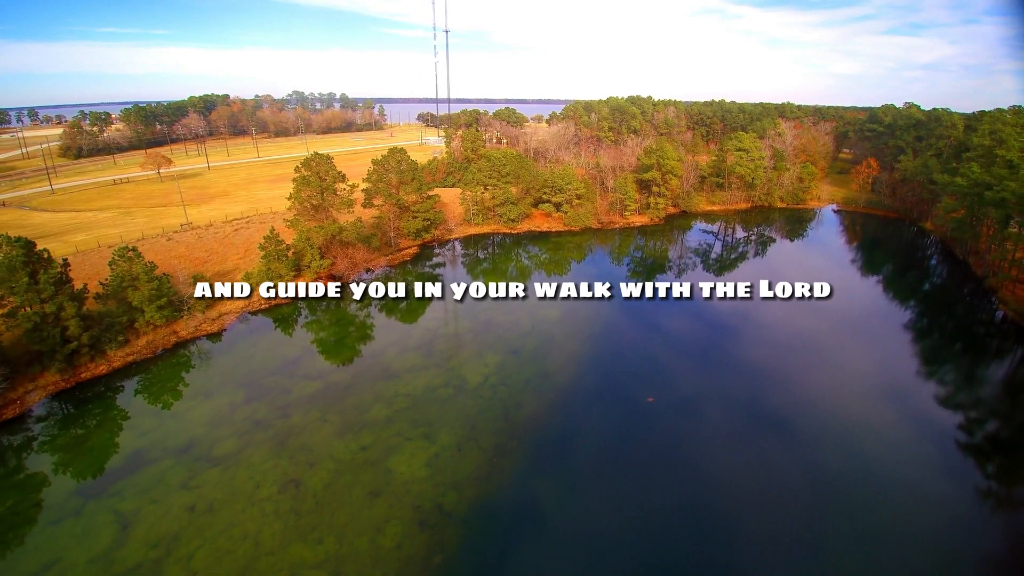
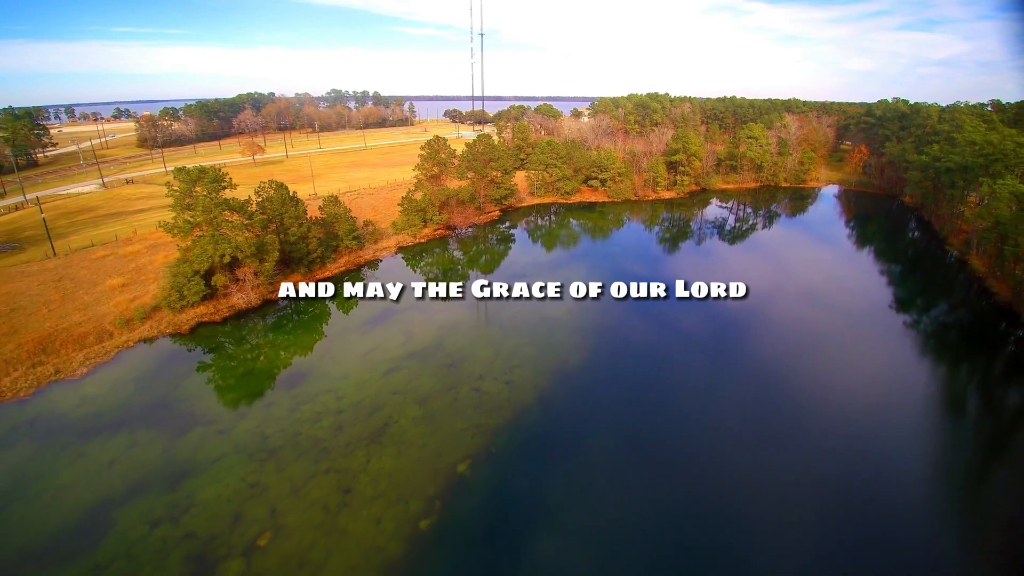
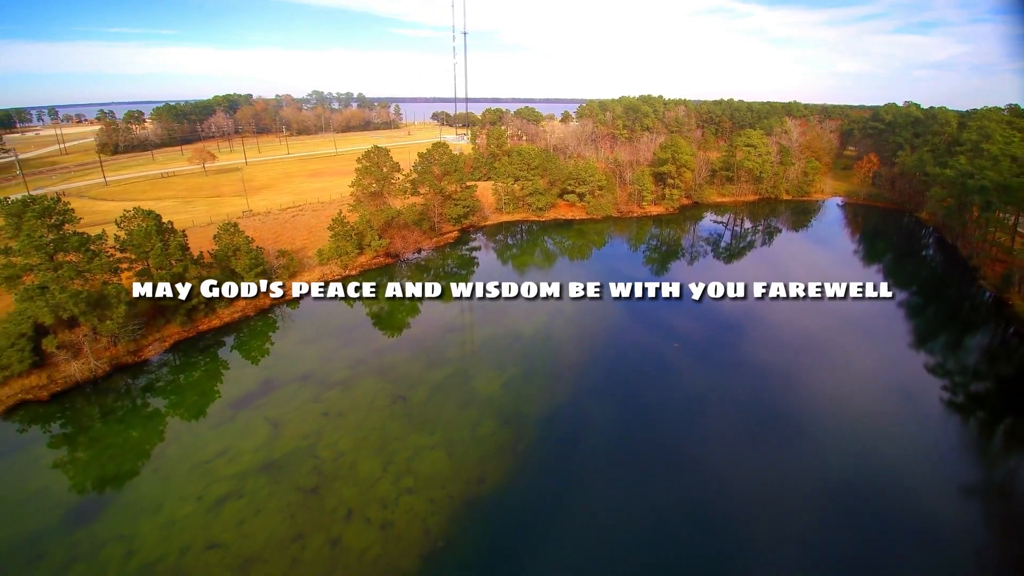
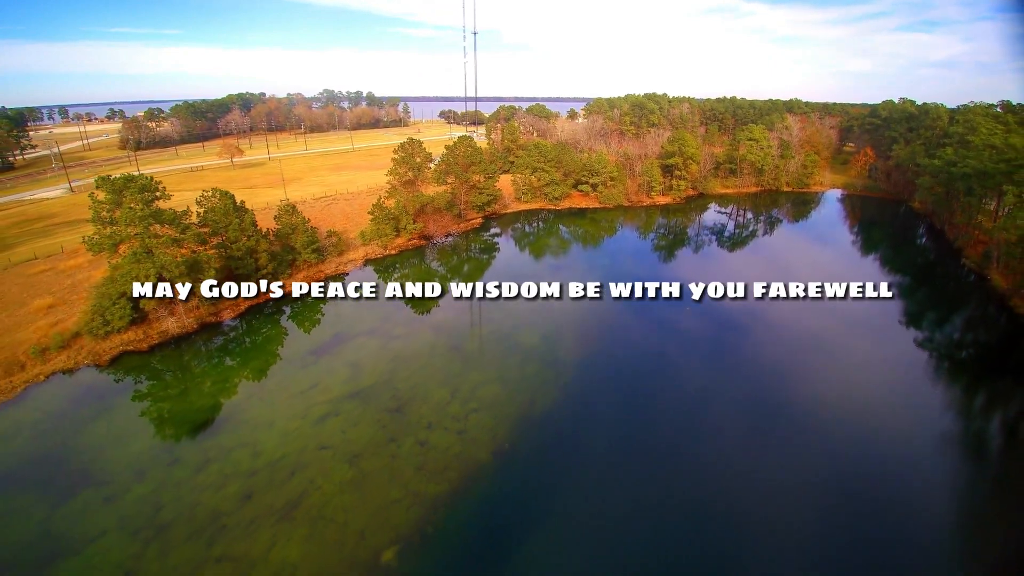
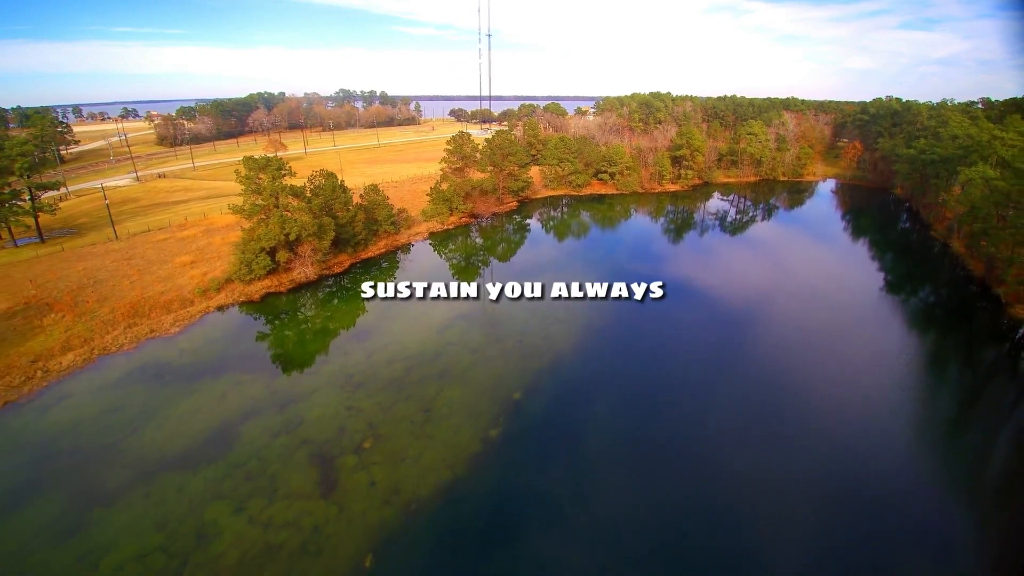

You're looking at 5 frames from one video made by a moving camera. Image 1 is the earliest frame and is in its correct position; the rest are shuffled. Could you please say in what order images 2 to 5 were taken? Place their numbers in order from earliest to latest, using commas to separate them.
3, 4, 2, 5
